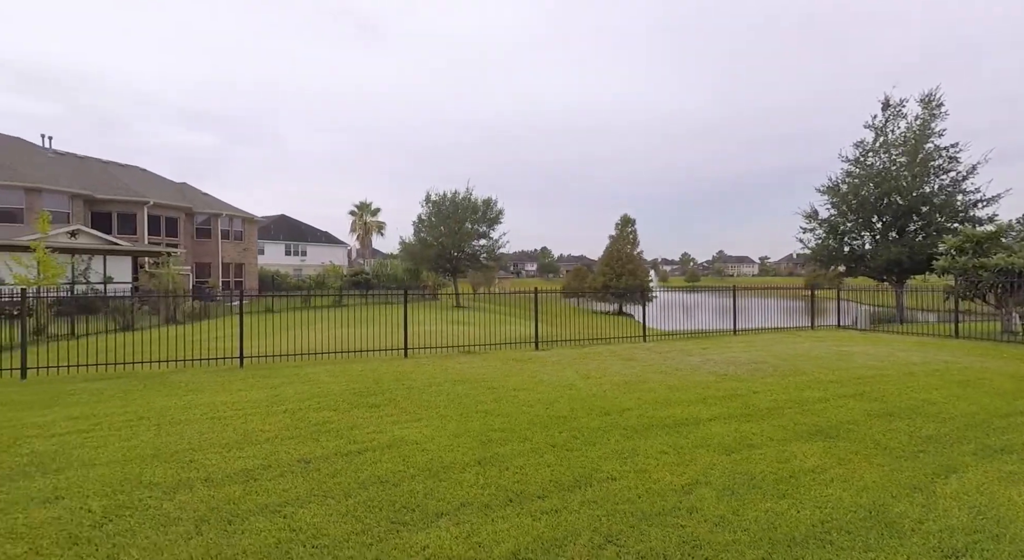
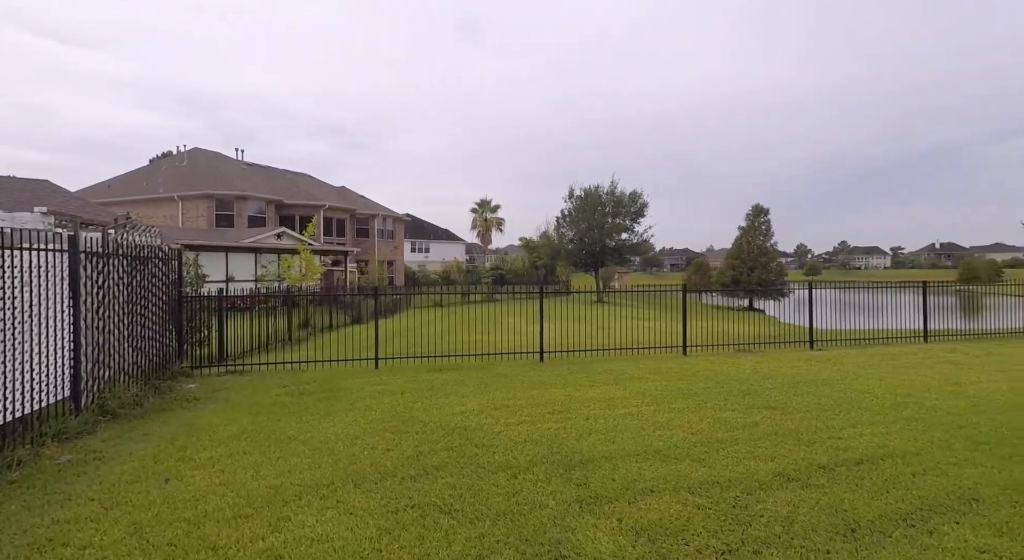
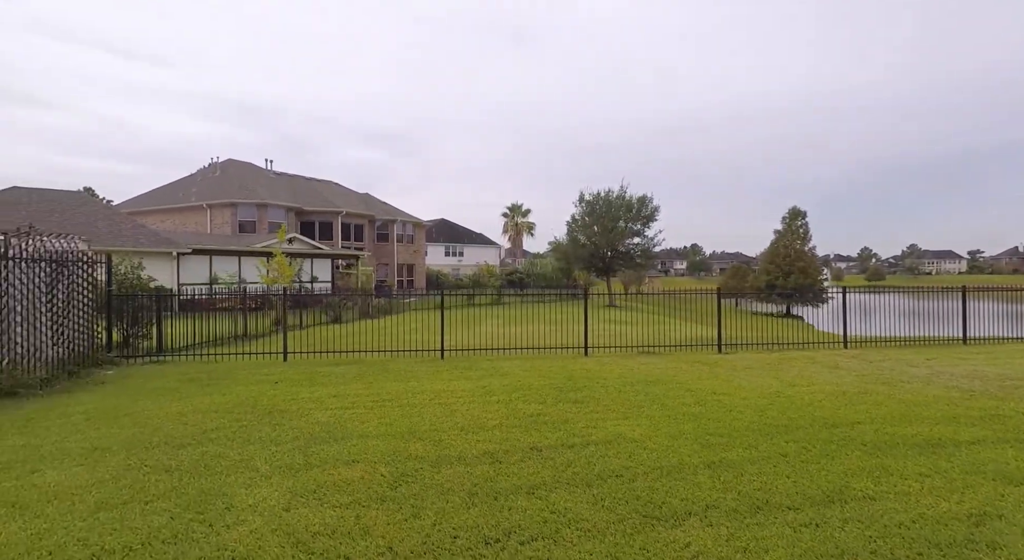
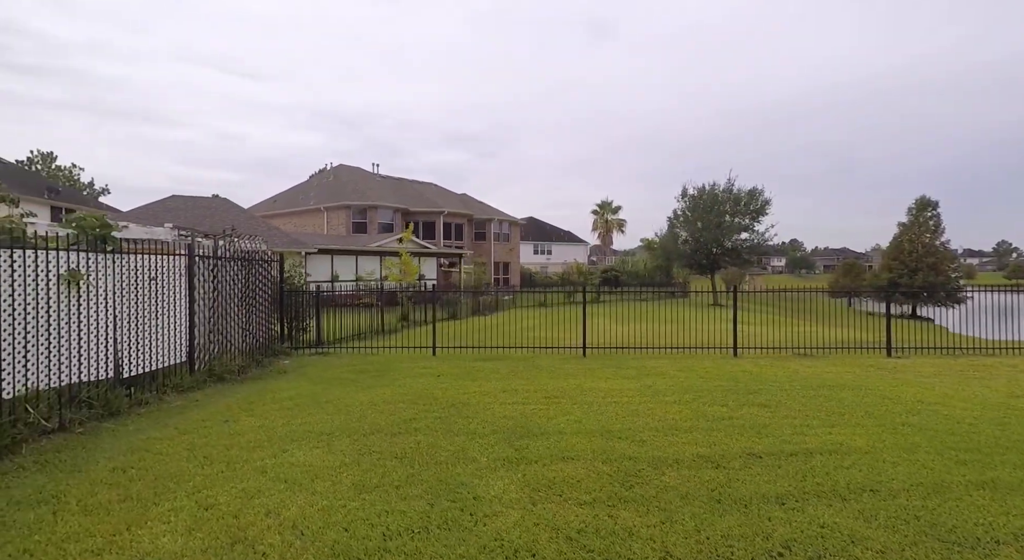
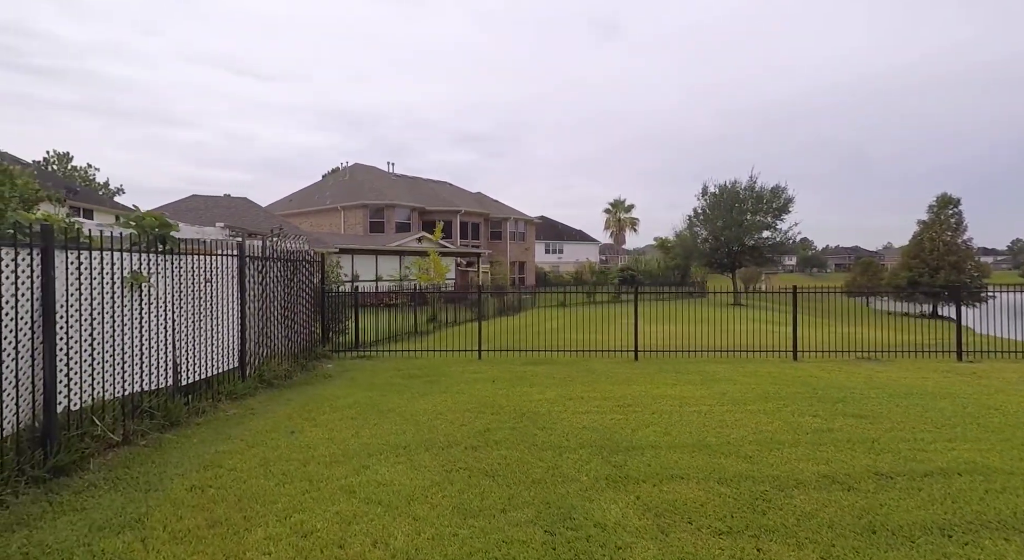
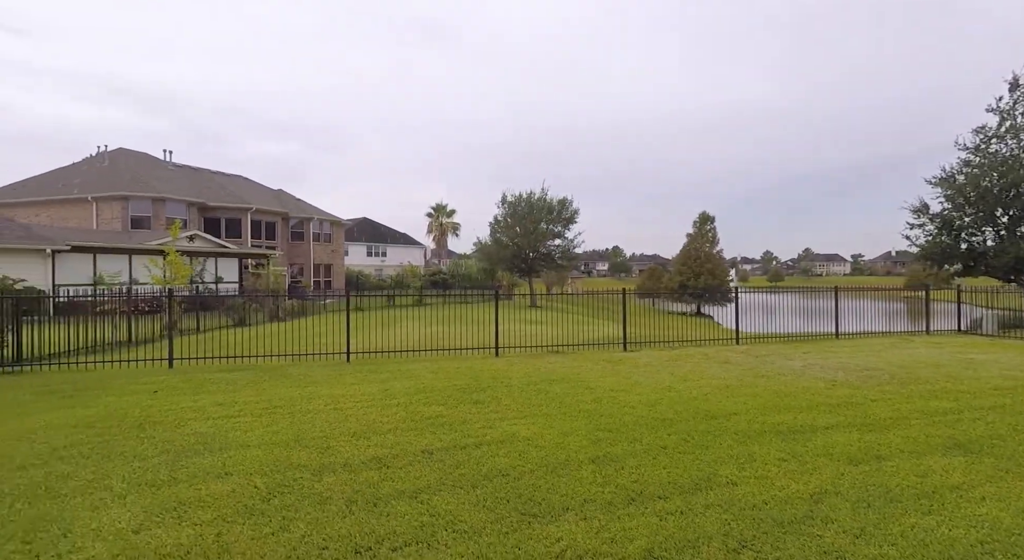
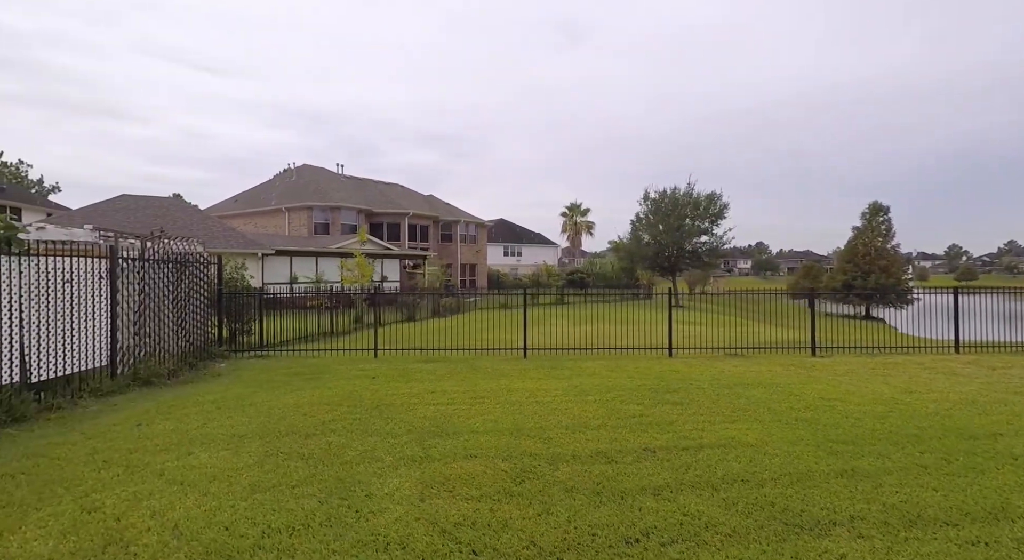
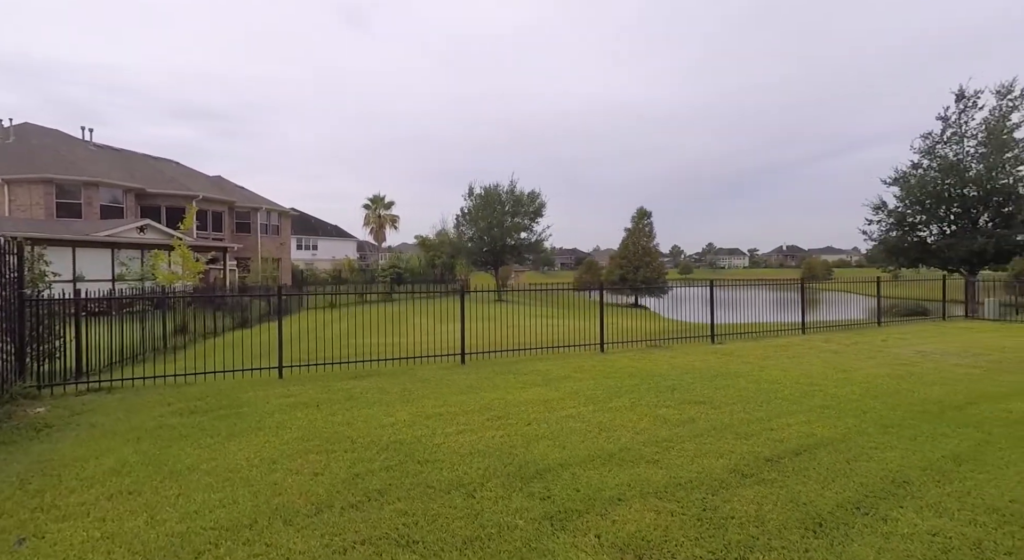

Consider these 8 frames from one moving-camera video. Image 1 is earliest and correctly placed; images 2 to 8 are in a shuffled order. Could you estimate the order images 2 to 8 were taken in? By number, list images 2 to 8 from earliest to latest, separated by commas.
6, 3, 7, 4, 5, 2, 8
